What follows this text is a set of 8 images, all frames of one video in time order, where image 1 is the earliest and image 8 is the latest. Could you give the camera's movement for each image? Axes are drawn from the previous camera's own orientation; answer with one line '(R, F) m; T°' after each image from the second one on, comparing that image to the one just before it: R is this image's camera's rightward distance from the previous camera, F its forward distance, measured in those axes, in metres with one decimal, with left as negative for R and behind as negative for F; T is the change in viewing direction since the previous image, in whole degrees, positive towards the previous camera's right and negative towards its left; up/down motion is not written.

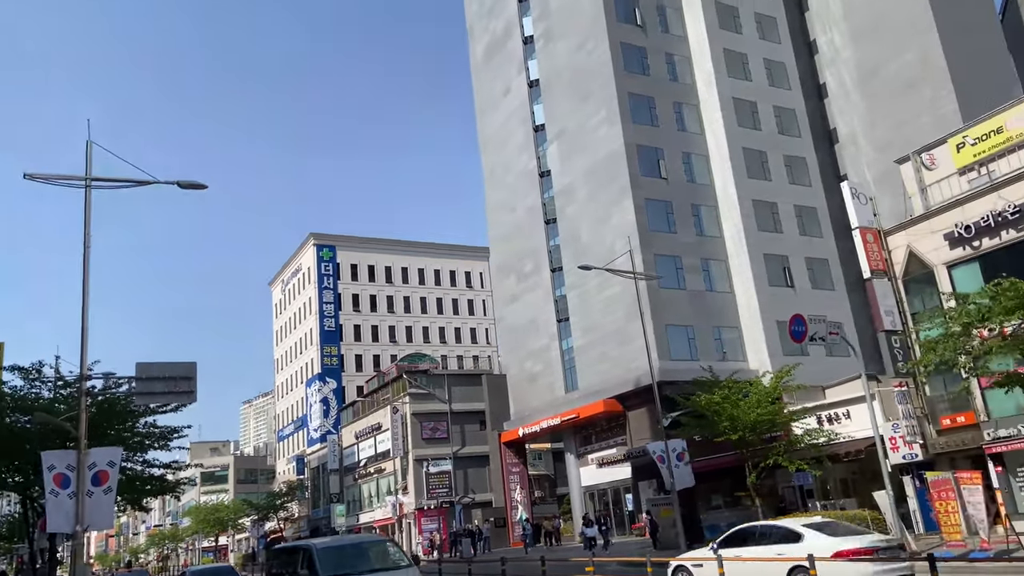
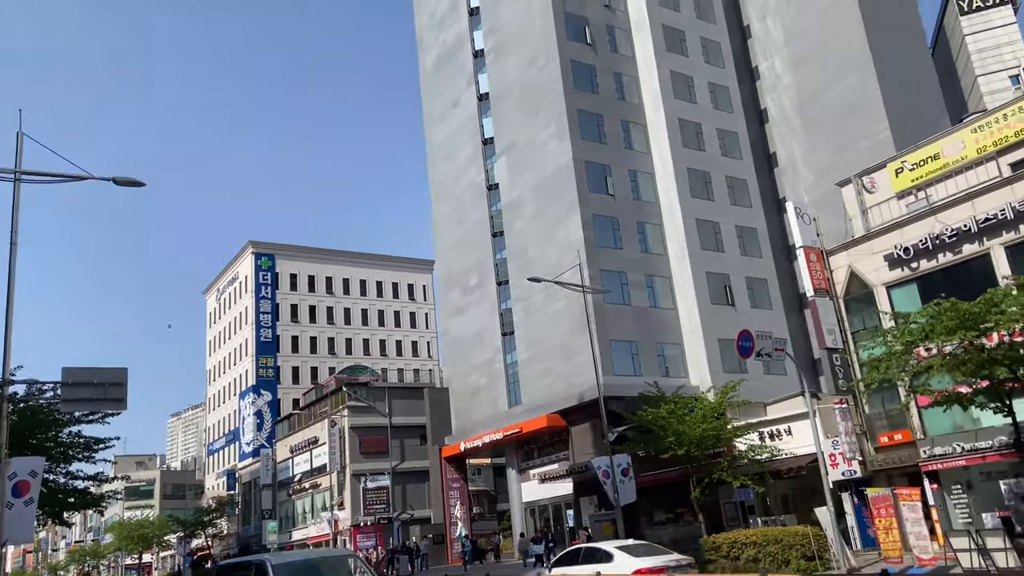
(-0.2, +0.3) m; +4°
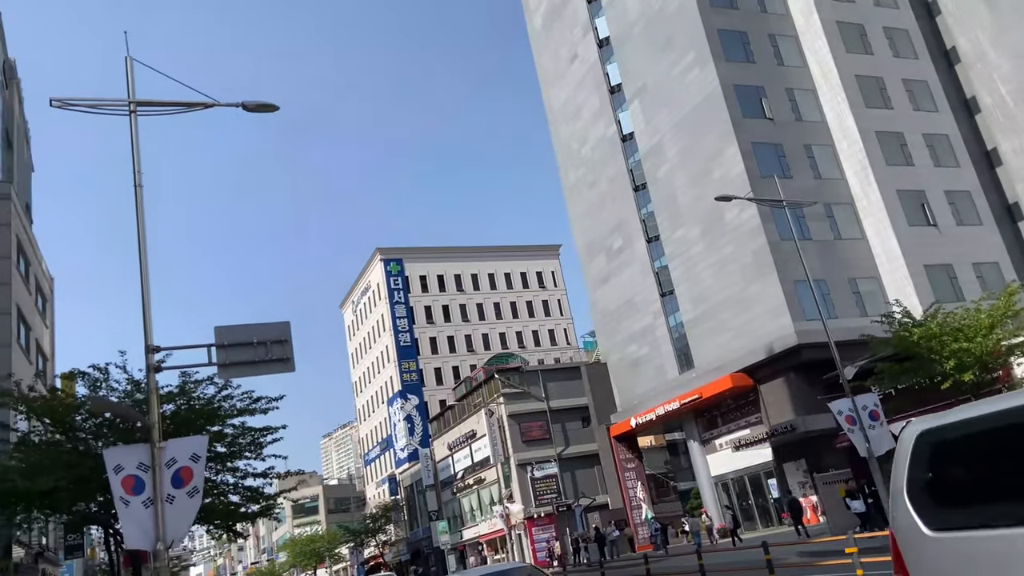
(-2.1, +3.7) m; -9°
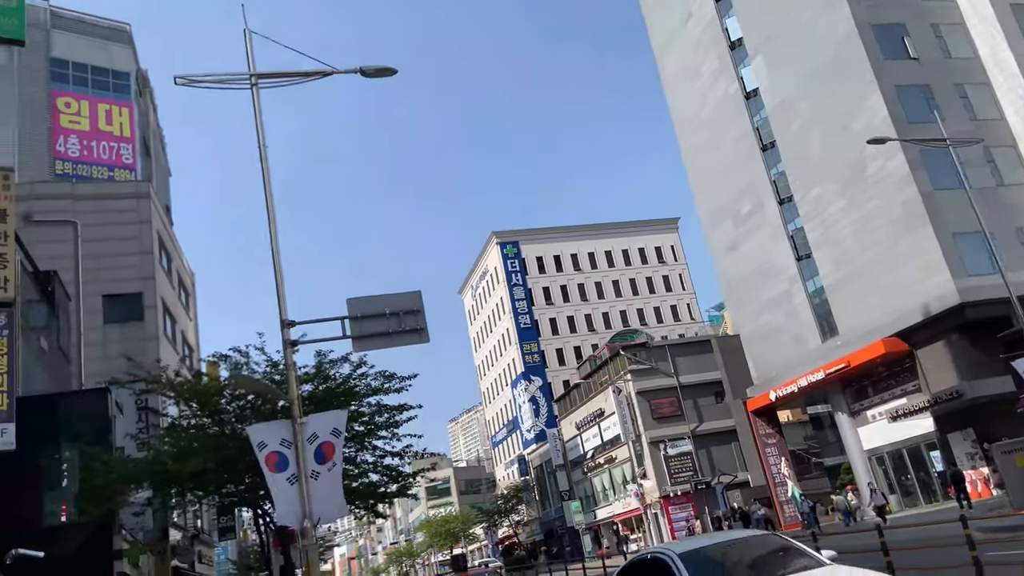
(-0.4, +0.9) m; -8°
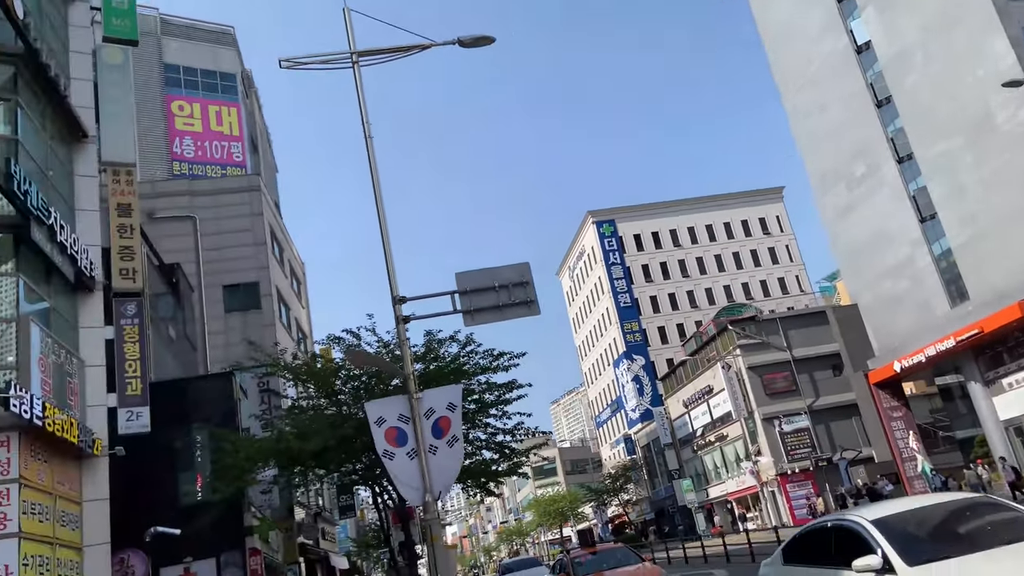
(-0.2, +0.3) m; -7°
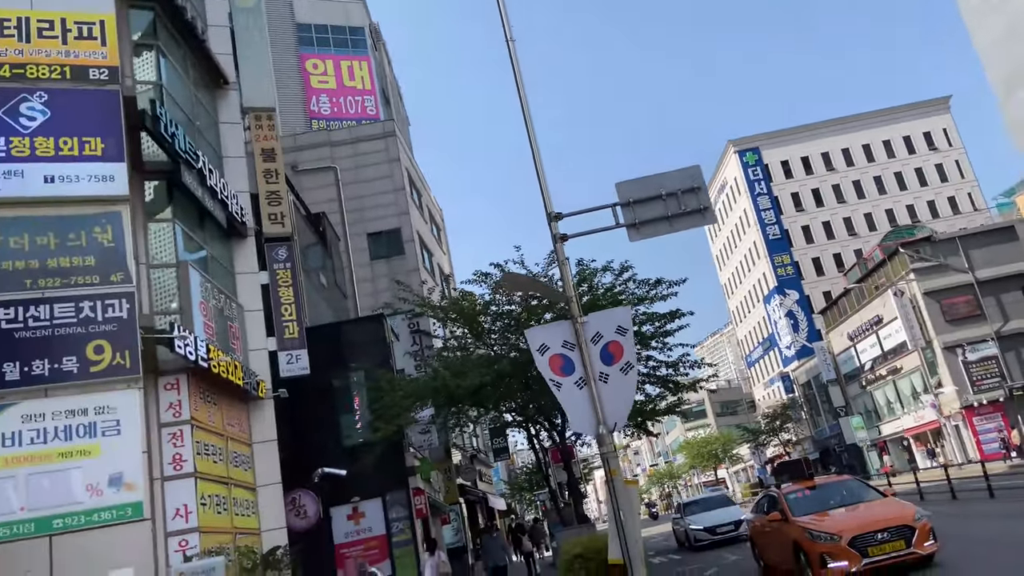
(-0.5, +1.1) m; -10°
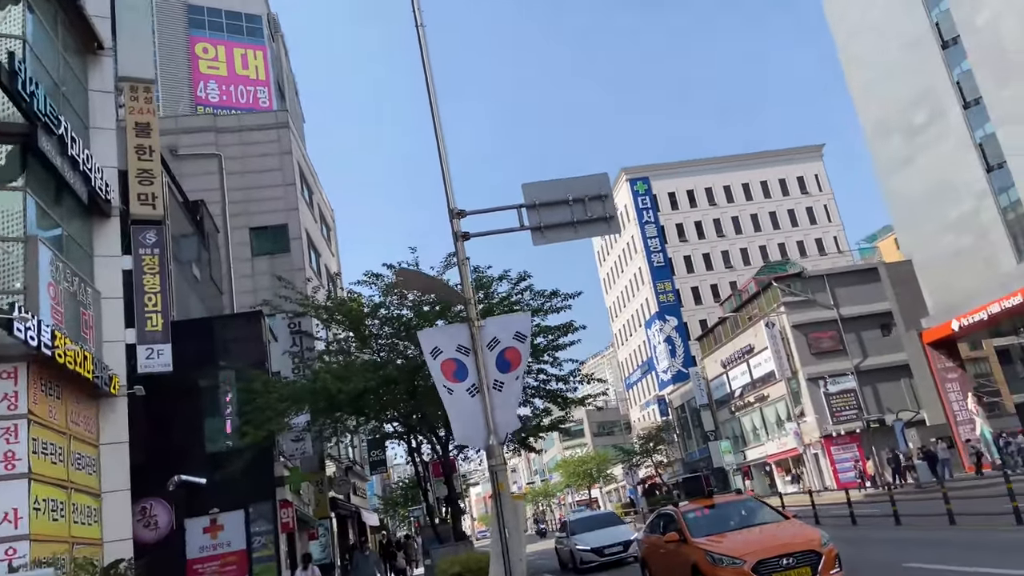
(-0.1, +0.6) m; +8°
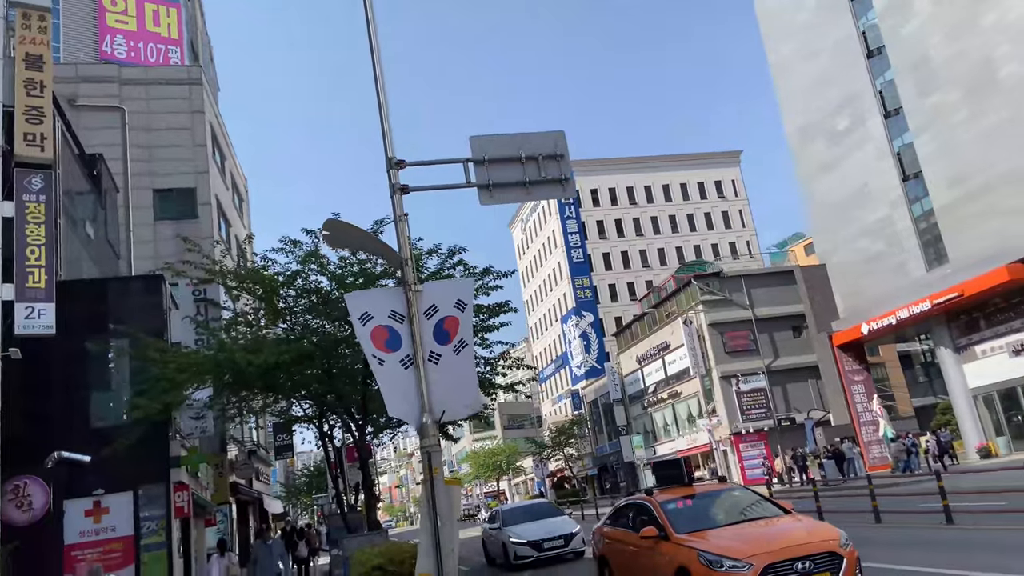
(-0.3, +0.9) m; +6°
